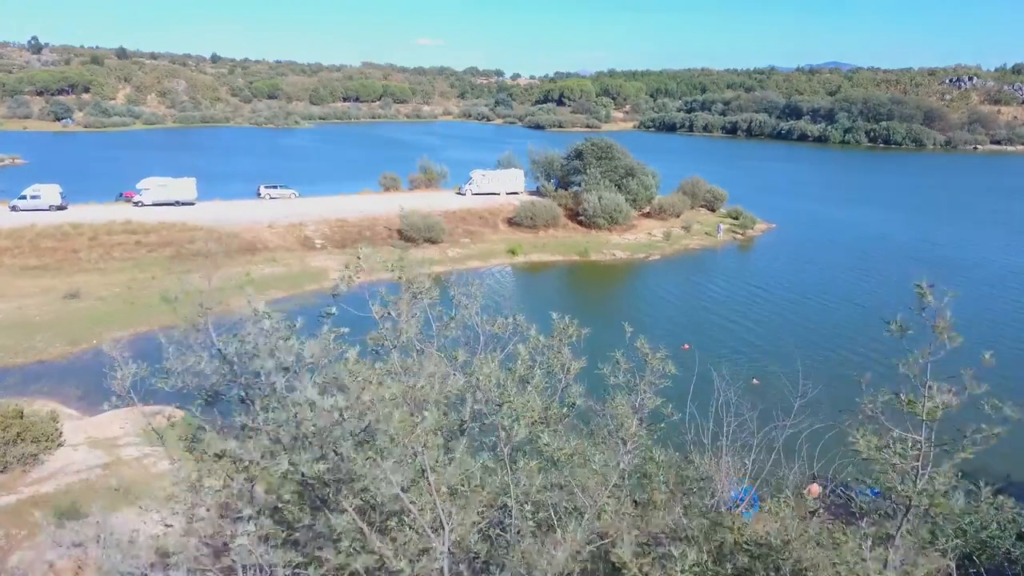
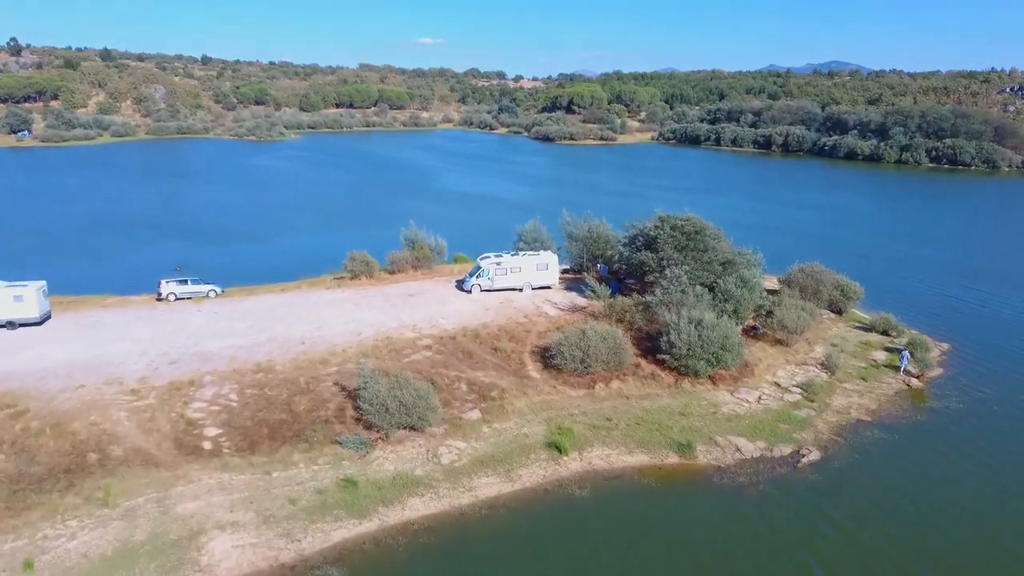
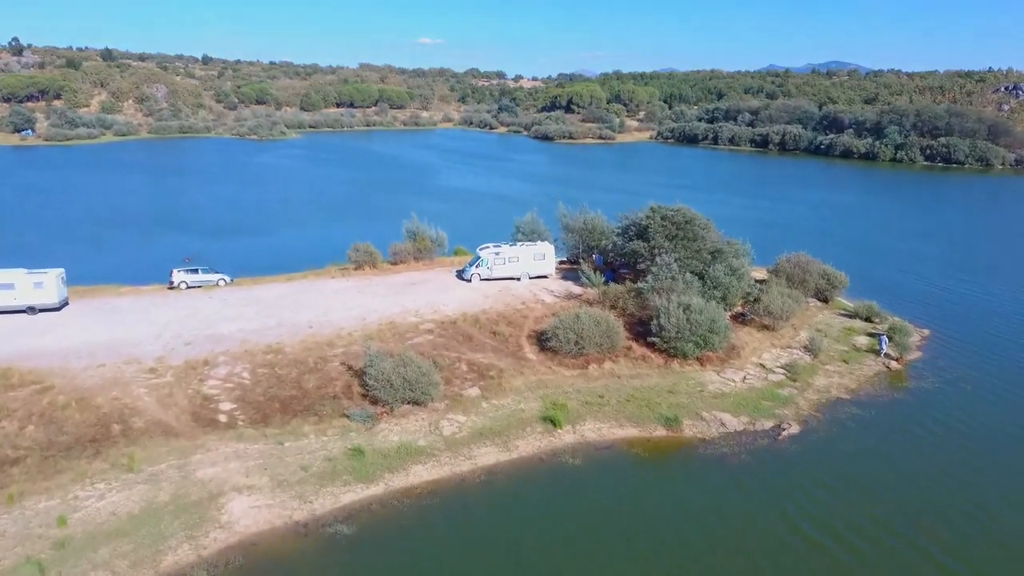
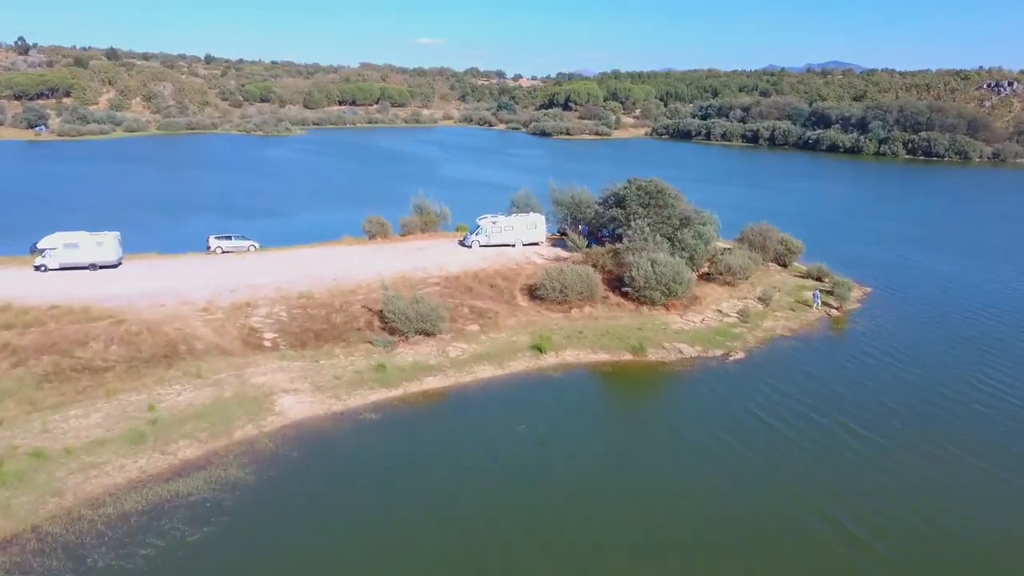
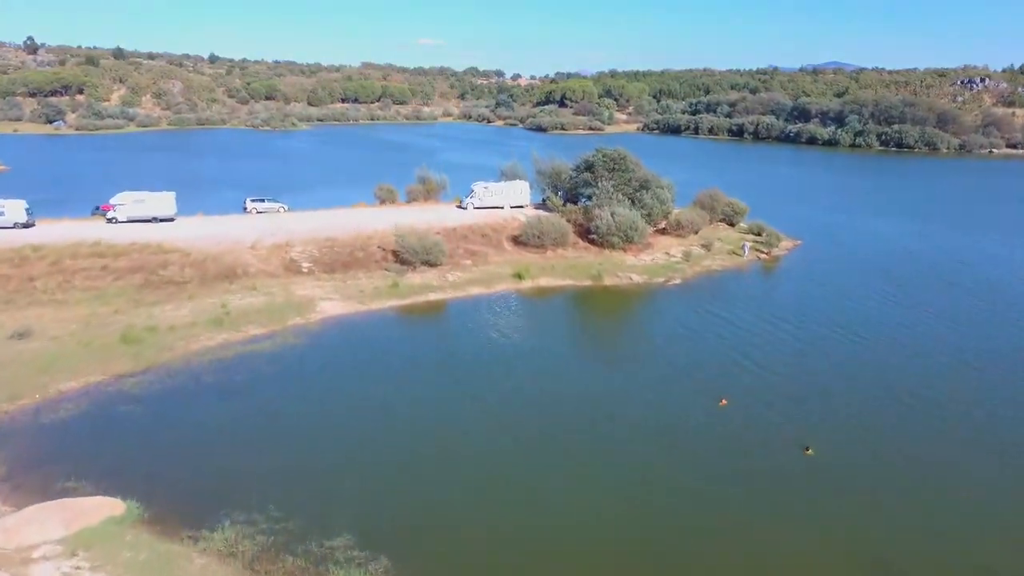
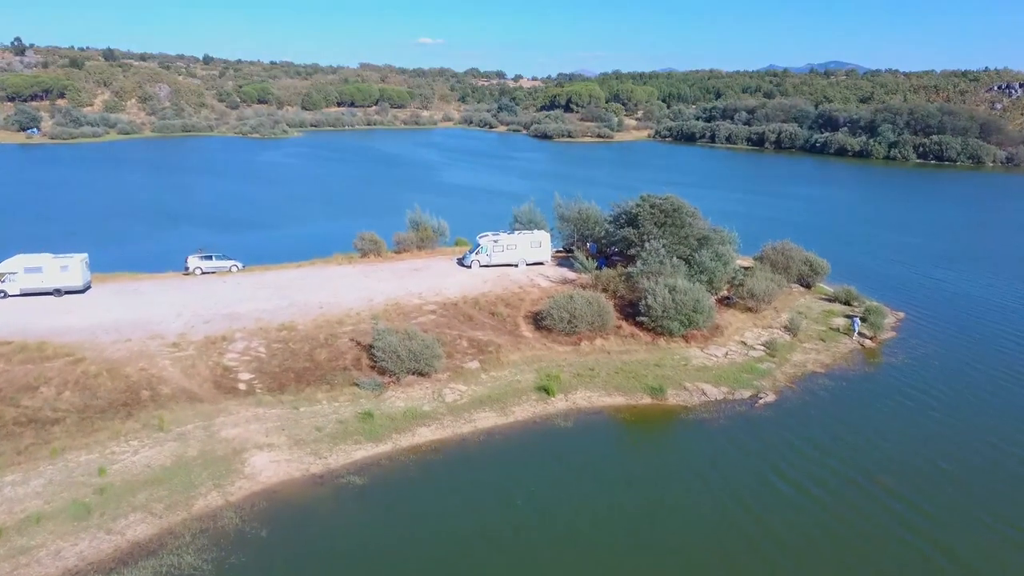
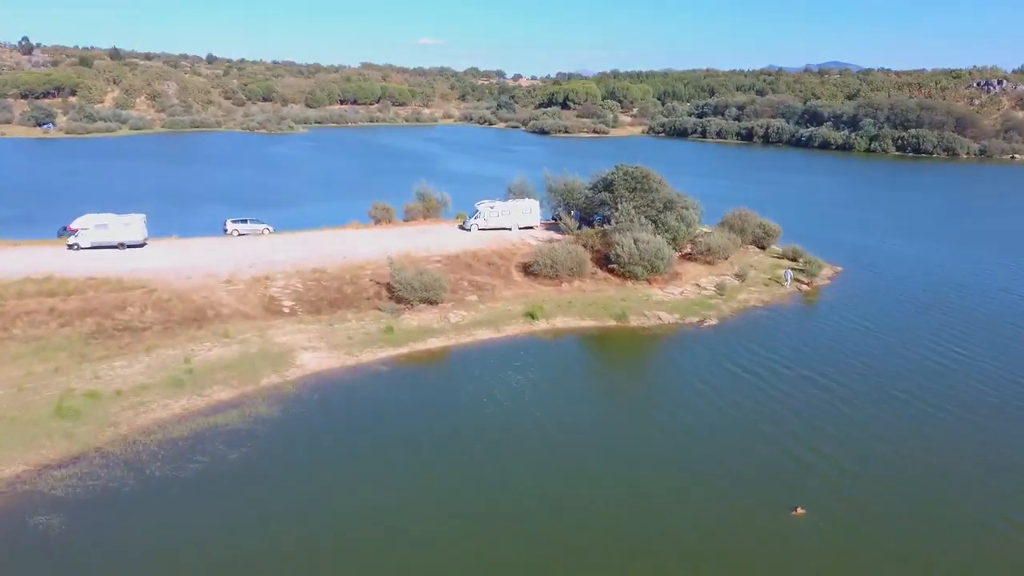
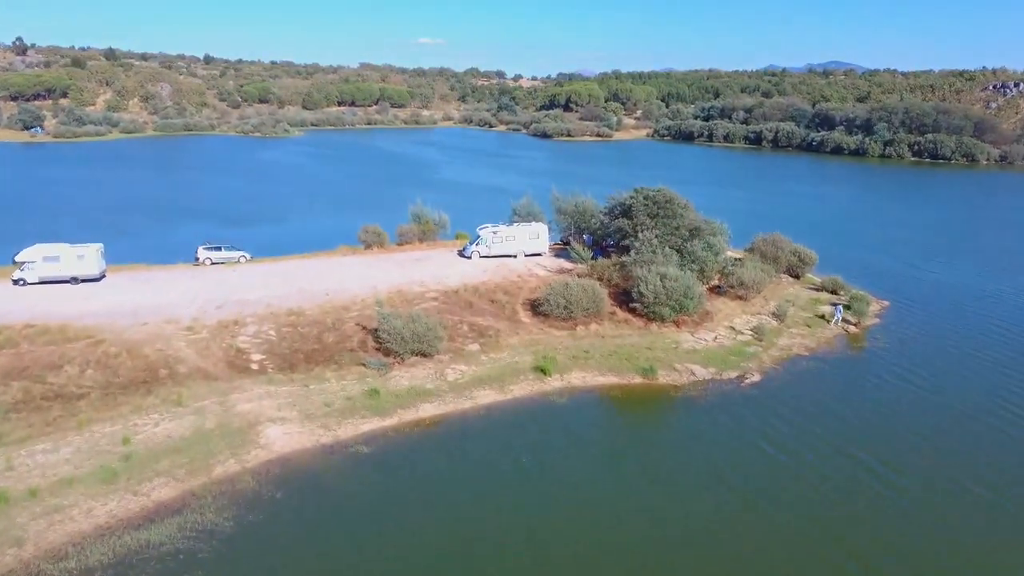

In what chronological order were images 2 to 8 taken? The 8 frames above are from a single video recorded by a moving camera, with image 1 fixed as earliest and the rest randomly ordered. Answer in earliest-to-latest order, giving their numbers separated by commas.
5, 7, 4, 8, 6, 3, 2
